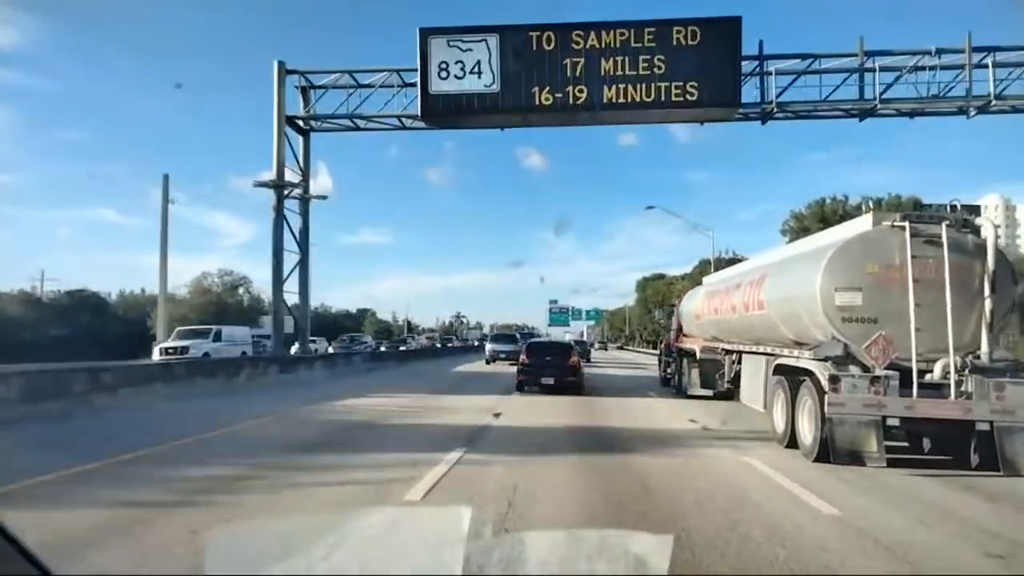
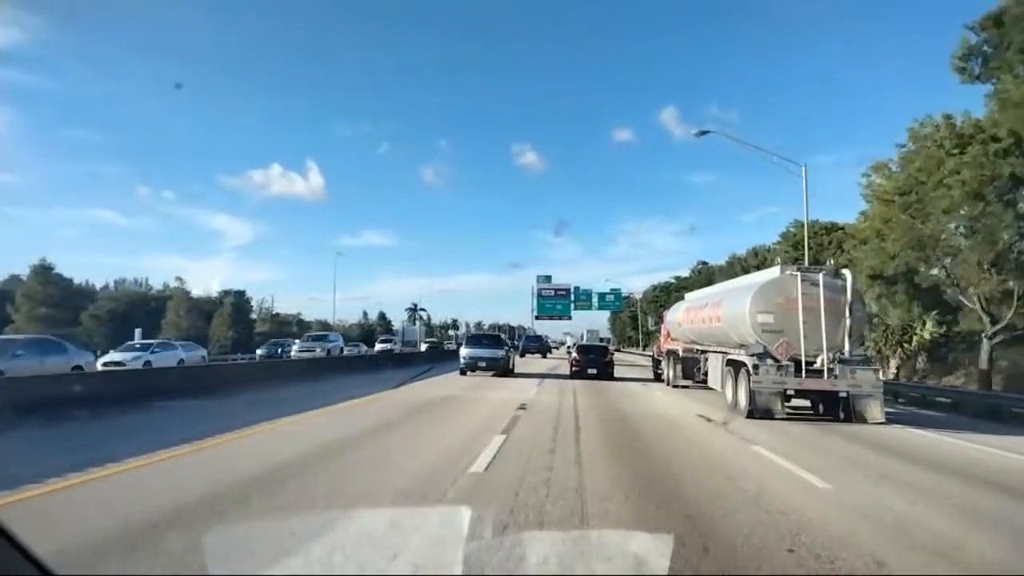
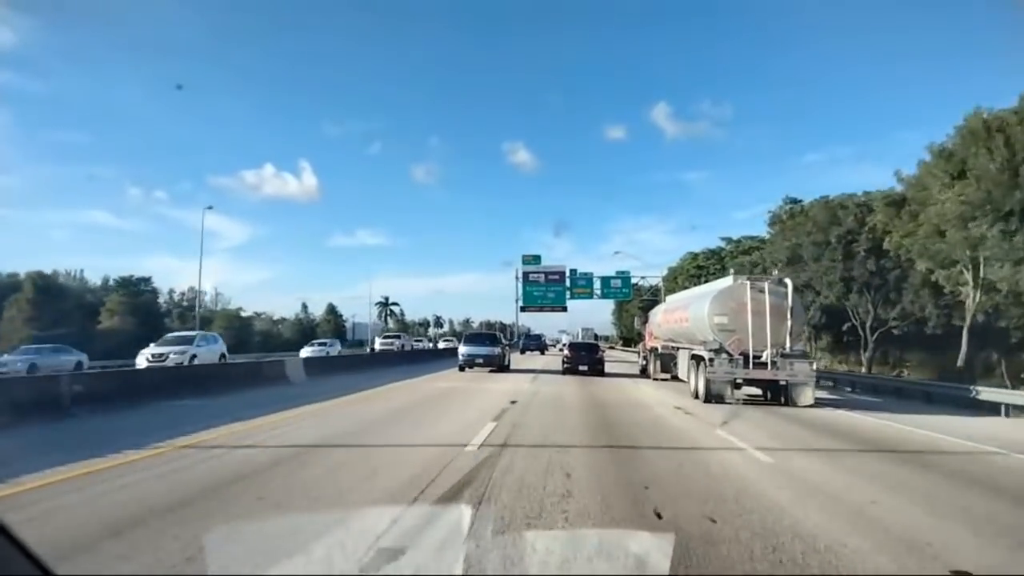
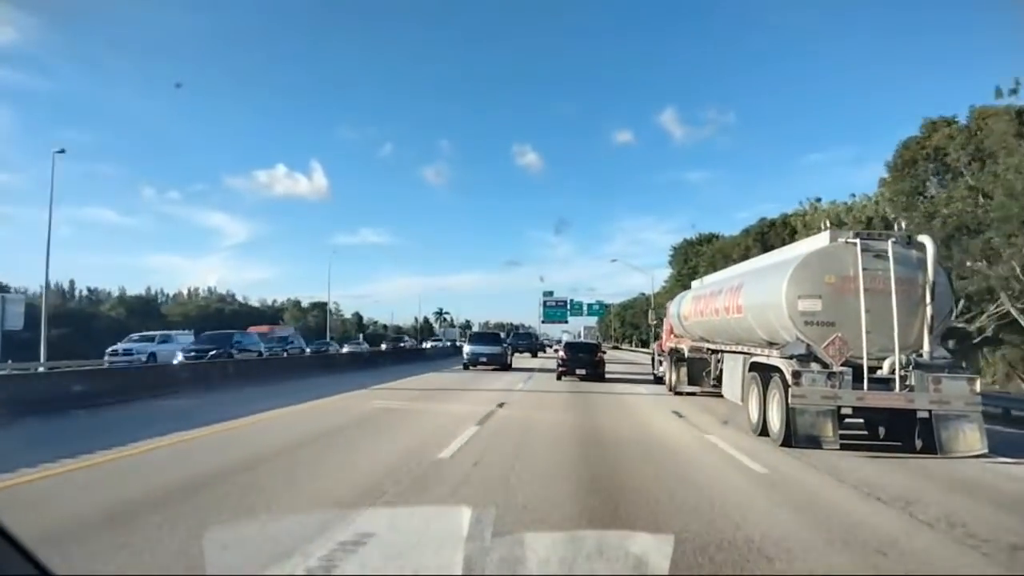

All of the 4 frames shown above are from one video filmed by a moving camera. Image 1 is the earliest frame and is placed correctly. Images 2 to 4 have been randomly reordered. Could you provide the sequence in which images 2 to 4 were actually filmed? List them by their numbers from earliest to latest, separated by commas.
4, 2, 3
